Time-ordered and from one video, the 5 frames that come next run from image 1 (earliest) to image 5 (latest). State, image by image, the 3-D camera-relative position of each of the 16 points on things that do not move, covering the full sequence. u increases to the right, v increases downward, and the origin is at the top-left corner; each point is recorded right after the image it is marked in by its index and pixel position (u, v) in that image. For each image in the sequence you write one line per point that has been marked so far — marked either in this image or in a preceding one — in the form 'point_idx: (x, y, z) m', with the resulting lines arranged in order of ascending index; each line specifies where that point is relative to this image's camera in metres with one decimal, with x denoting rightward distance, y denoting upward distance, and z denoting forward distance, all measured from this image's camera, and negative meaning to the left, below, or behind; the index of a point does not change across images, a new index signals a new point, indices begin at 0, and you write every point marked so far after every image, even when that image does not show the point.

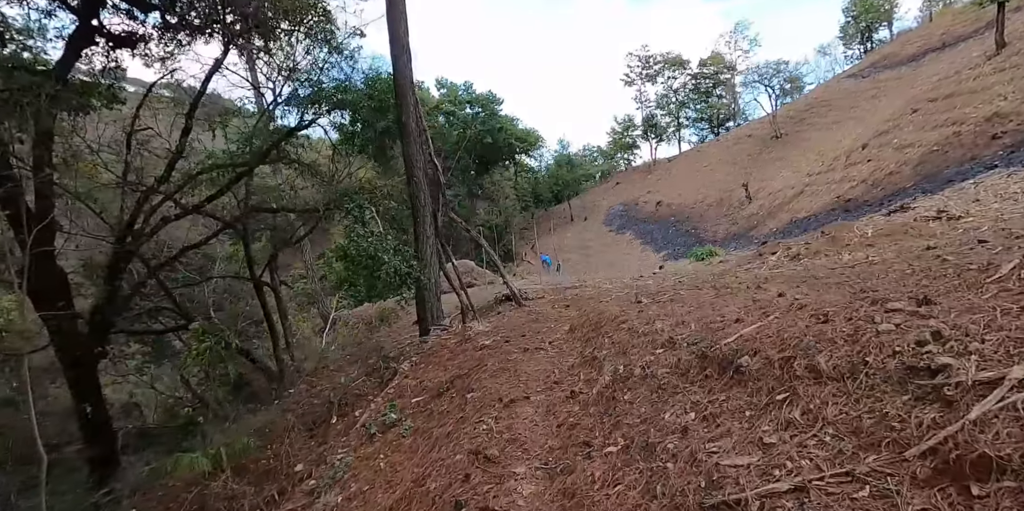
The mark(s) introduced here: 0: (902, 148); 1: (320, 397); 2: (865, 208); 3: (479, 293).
0: (+10.6, +2.9, +14.7) m
1: (-2.2, -1.6, +6.1) m
2: (+8.3, +1.1, +12.7) m
3: (-0.7, -0.8, +11.6) m
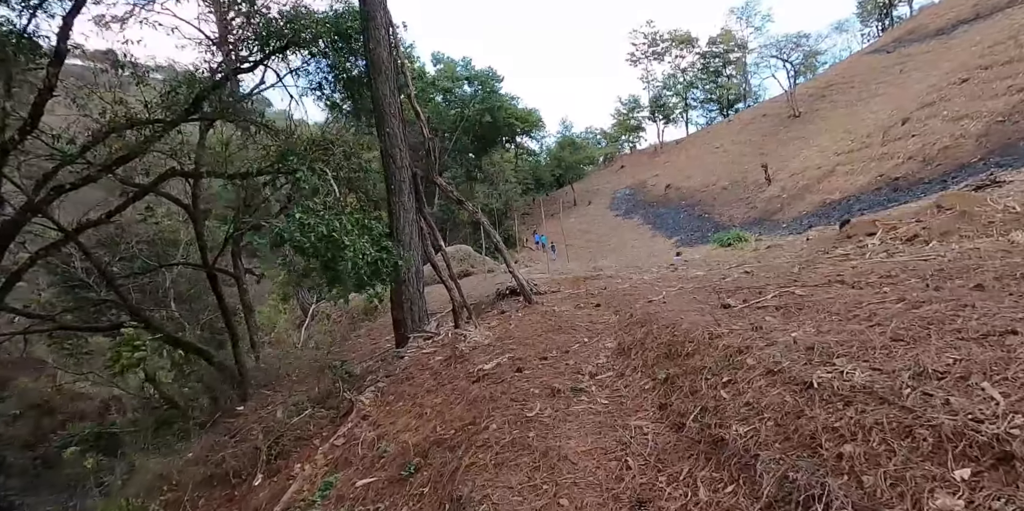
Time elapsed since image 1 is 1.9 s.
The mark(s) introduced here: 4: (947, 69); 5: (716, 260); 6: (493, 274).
0: (+10.7, +3.2, +13.0) m
1: (-2.1, -1.4, +4.5) m
2: (+8.4, +1.4, +10.9) m
3: (-0.6, -0.5, +9.9) m
4: (+14.6, +6.2, +17.9) m
5: (+2.8, -0.1, +7.5) m
6: (-0.4, -0.4, +11.1) m
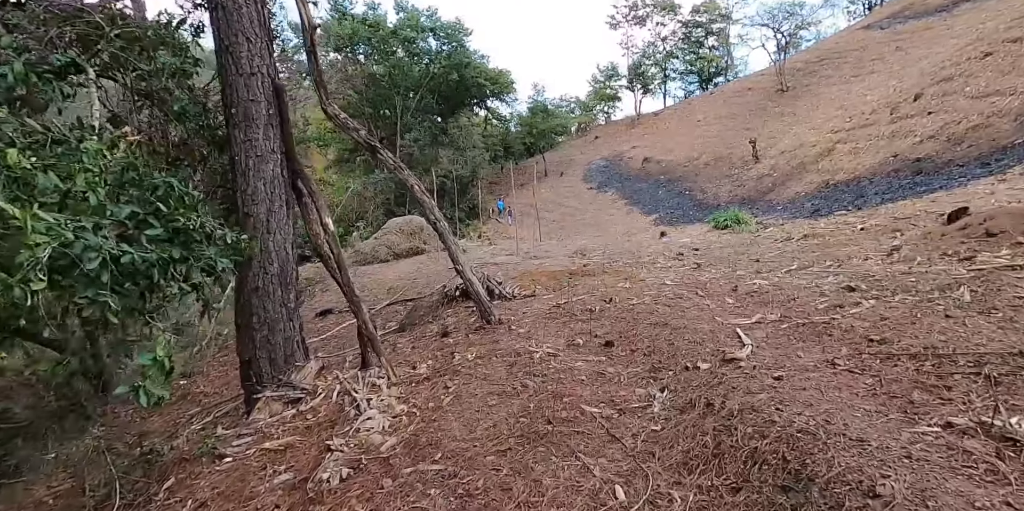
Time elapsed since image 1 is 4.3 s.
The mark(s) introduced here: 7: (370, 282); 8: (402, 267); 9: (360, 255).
0: (+10.0, +3.4, +11.4) m
1: (-2.4, -1.3, +2.3) m
2: (+7.8, +1.5, +9.3) m
3: (-1.2, -0.2, +7.9) m
4: (+13.7, +6.5, +16.4) m
5: (+2.4, 0.0, +5.6) m
6: (-1.1, 0.0, +9.1) m
7: (-2.0, -0.4, +7.8) m
8: (-1.8, -0.2, +8.6) m
9: (-2.7, 0.0, +9.6) m
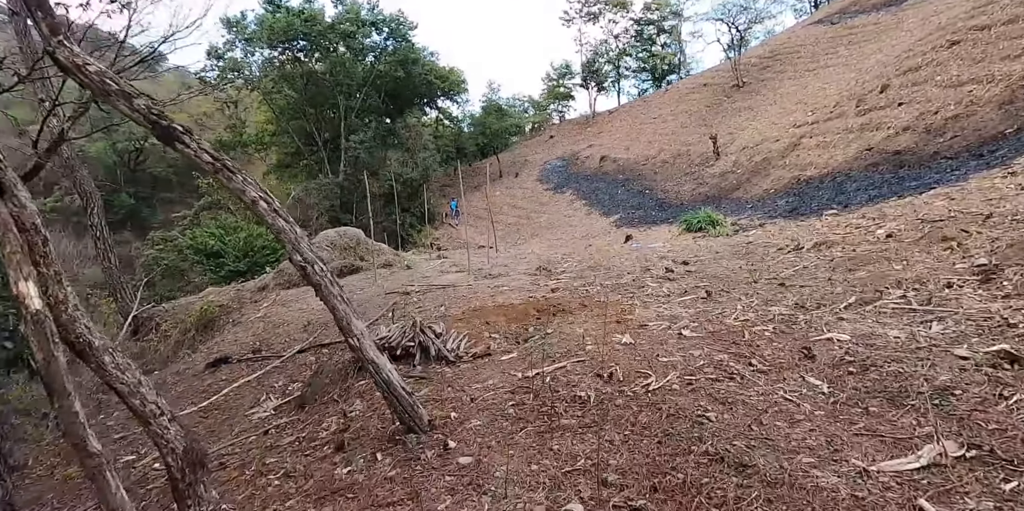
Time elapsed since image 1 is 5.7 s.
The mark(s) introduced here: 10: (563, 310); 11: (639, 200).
0: (+9.0, +3.4, +10.9) m
1: (-2.5, -1.6, +0.9) m
2: (+7.0, +1.5, +8.6) m
3: (-1.8, -0.4, +6.4) m
4: (+12.2, +6.7, +16.2) m
5: (+2.0, -0.1, +4.5) m
6: (-1.8, -0.3, +7.6) m
7: (-2.6, -0.7, +6.3) m
8: (-2.4, -0.5, +7.2) m
9: (-3.4, -0.3, +8.1) m
10: (+0.3, -0.4, +3.6) m
11: (+4.4, +1.9, +18.2) m
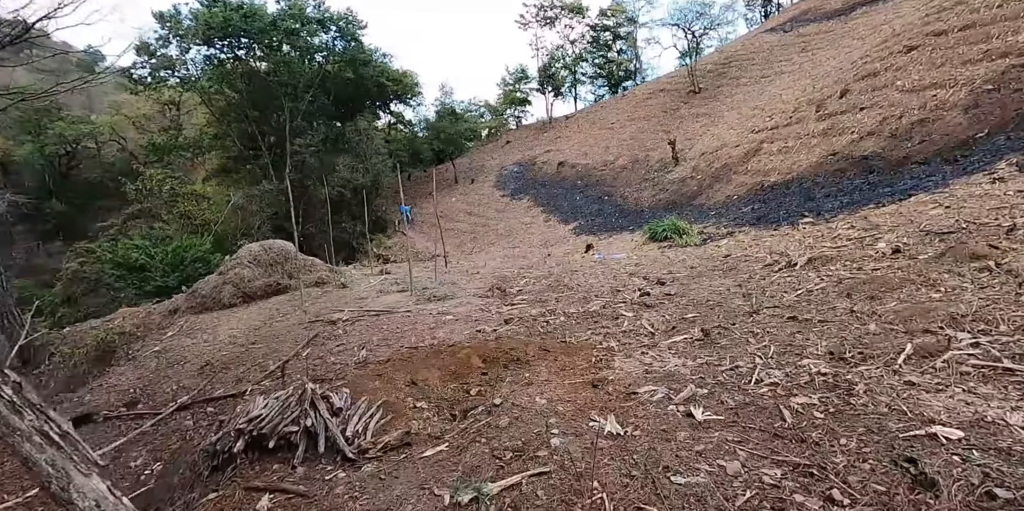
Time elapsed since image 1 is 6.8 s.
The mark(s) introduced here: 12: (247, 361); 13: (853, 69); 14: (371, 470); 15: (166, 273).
0: (+8.1, +3.3, +10.7) m
1: (-2.6, -1.8, -0.2) m
2: (+6.3, +1.4, +8.3) m
3: (-2.3, -0.7, +5.4) m
4: (+10.8, +6.5, +16.2) m
5: (+1.6, -0.3, +3.8) m
6: (-2.4, -0.5, +6.6) m
7: (-3.1, -0.9, +5.2) m
8: (-3.0, -0.7, +6.1) m
9: (-4.1, -0.5, +6.9) m
10: (0.0, -0.5, +2.7) m
11: (+2.9, +1.6, +17.6) m
12: (-2.1, -0.8, +4.2) m
13: (+9.1, +5.0, +14.4) m
14: (-0.5, -0.7, +1.8) m
15: (-7.9, -0.4, +12.0) m
